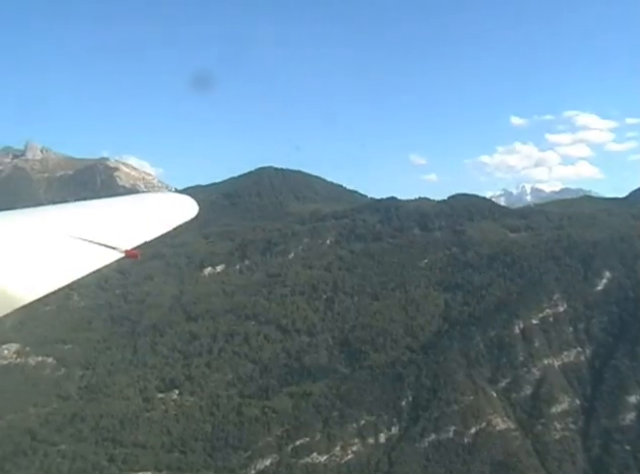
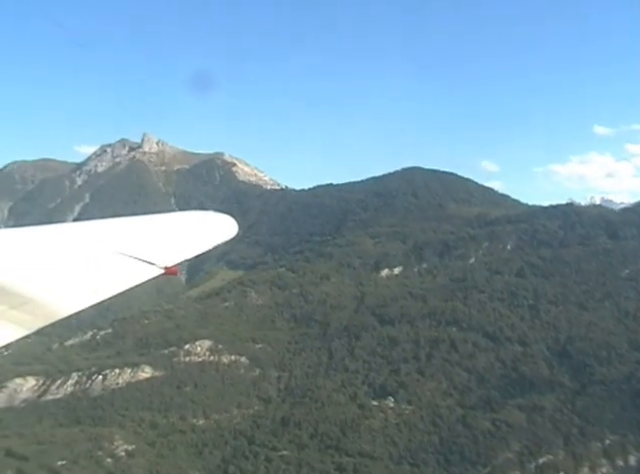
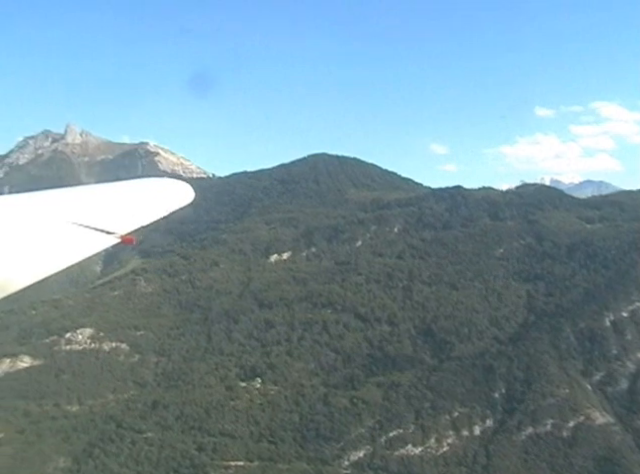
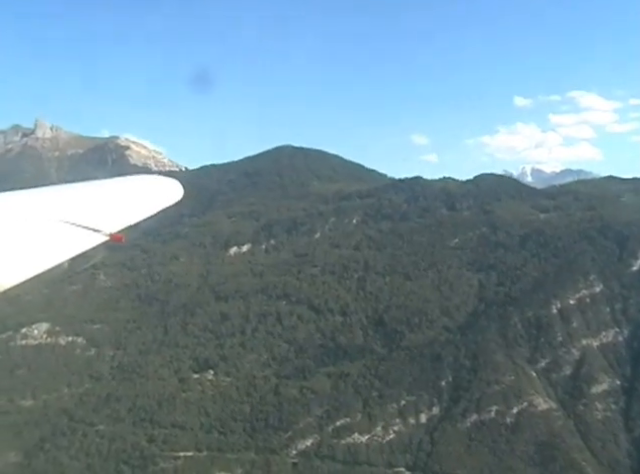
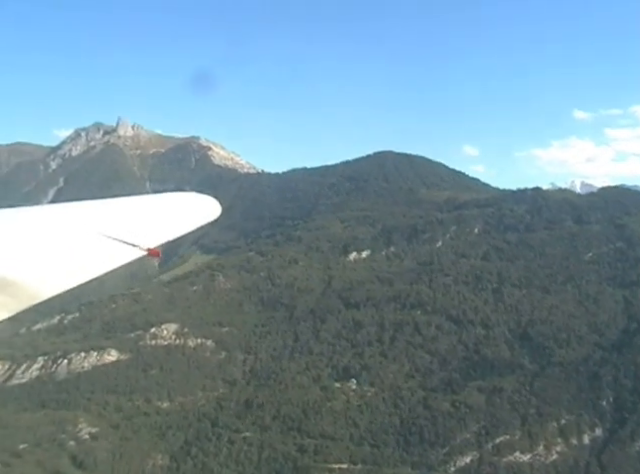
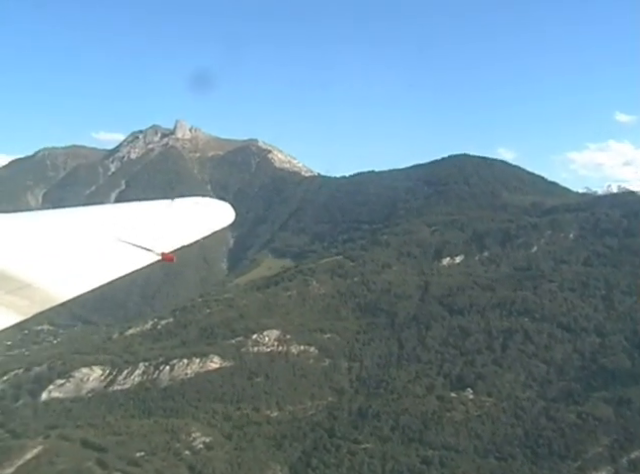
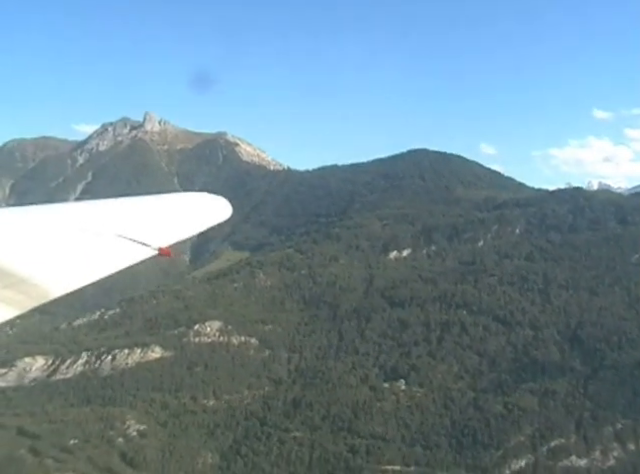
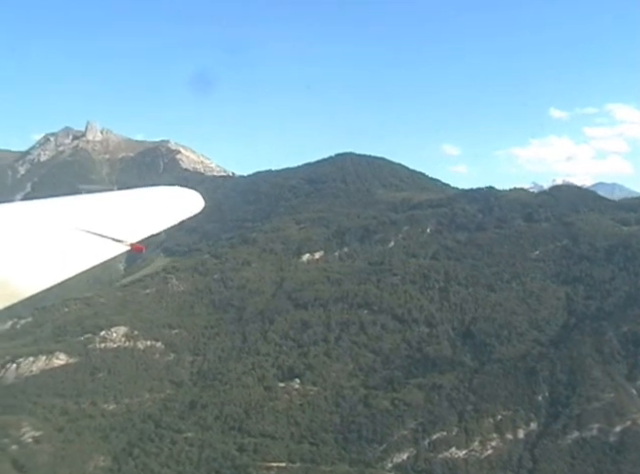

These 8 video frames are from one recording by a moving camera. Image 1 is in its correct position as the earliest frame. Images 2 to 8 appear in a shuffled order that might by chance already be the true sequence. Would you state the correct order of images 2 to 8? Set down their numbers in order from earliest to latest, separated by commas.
4, 3, 8, 5, 2, 7, 6
